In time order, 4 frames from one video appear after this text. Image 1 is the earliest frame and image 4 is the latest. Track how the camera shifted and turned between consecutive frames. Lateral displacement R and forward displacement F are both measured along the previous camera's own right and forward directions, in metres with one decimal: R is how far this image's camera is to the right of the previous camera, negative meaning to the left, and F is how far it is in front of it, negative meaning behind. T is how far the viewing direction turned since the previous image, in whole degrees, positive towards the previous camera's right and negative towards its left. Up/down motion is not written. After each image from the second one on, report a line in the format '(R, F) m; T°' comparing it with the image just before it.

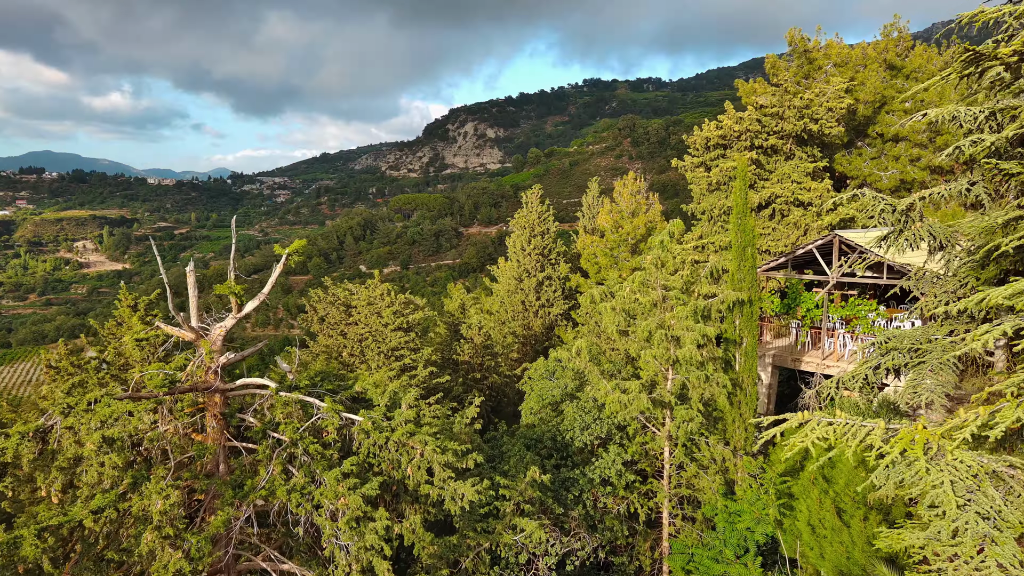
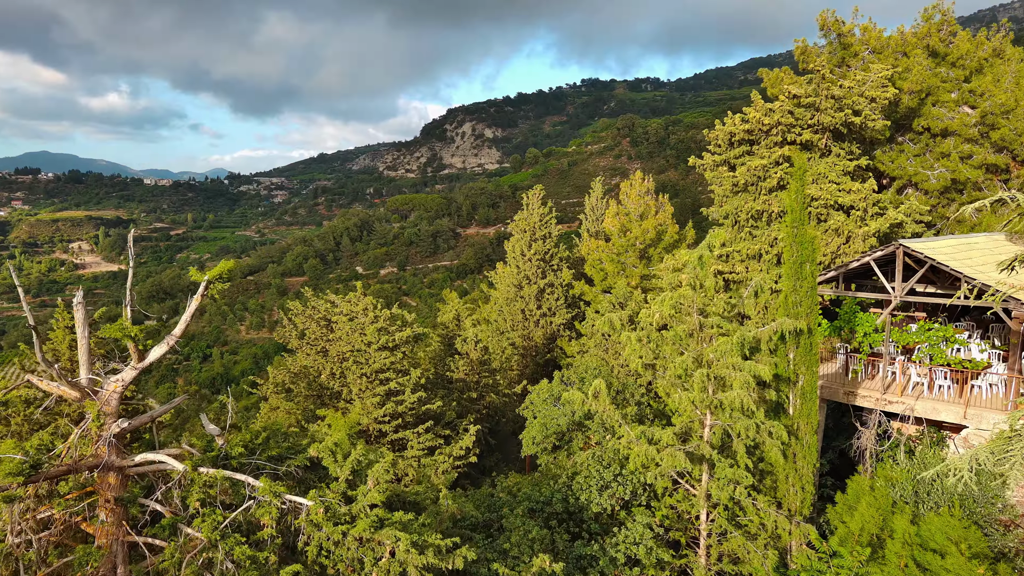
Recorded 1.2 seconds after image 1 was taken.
(0.0, +1.6) m; 0°
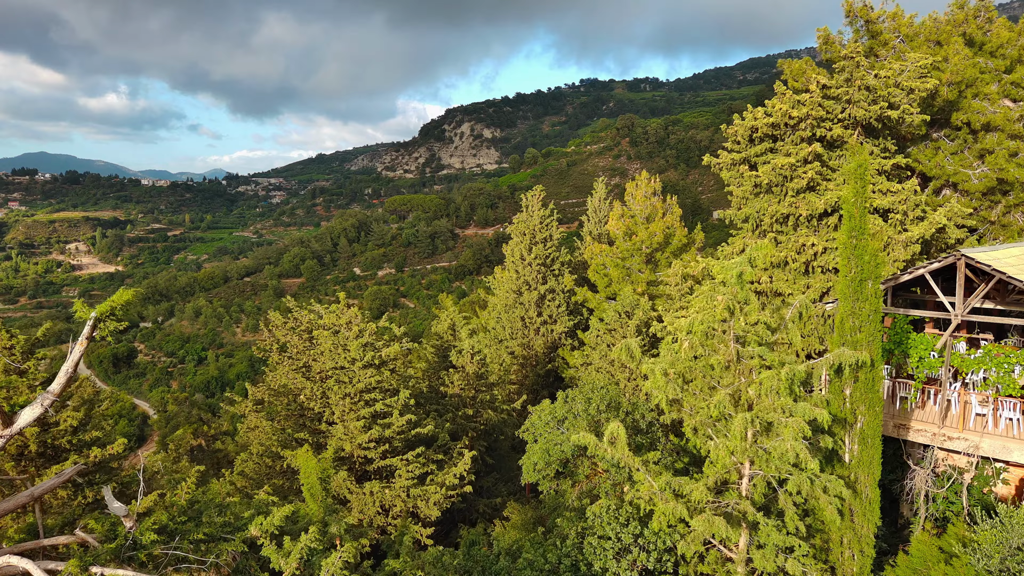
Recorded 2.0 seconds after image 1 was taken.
(0.0, +1.1) m; 0°
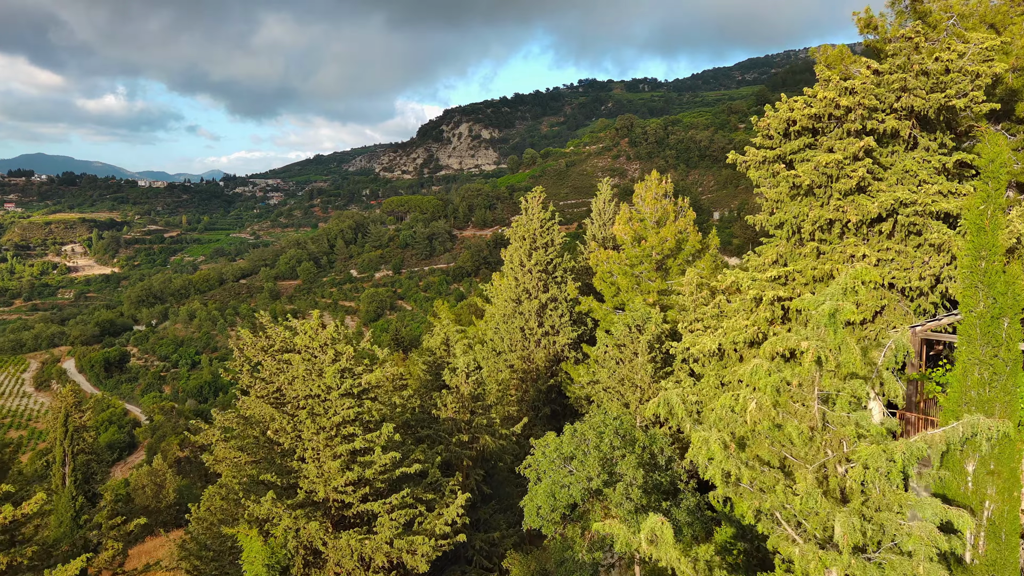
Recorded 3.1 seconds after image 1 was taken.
(0.0, +1.5) m; 0°
